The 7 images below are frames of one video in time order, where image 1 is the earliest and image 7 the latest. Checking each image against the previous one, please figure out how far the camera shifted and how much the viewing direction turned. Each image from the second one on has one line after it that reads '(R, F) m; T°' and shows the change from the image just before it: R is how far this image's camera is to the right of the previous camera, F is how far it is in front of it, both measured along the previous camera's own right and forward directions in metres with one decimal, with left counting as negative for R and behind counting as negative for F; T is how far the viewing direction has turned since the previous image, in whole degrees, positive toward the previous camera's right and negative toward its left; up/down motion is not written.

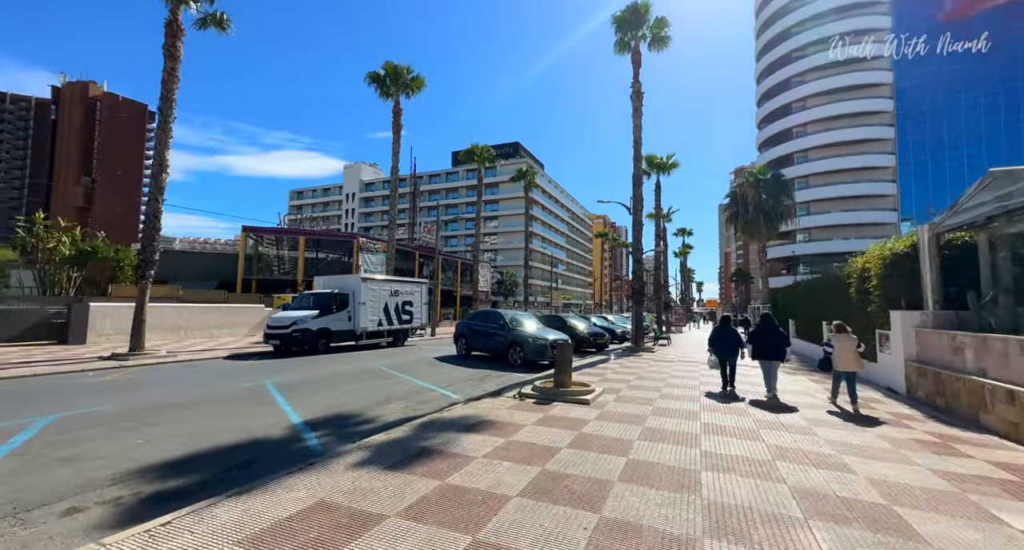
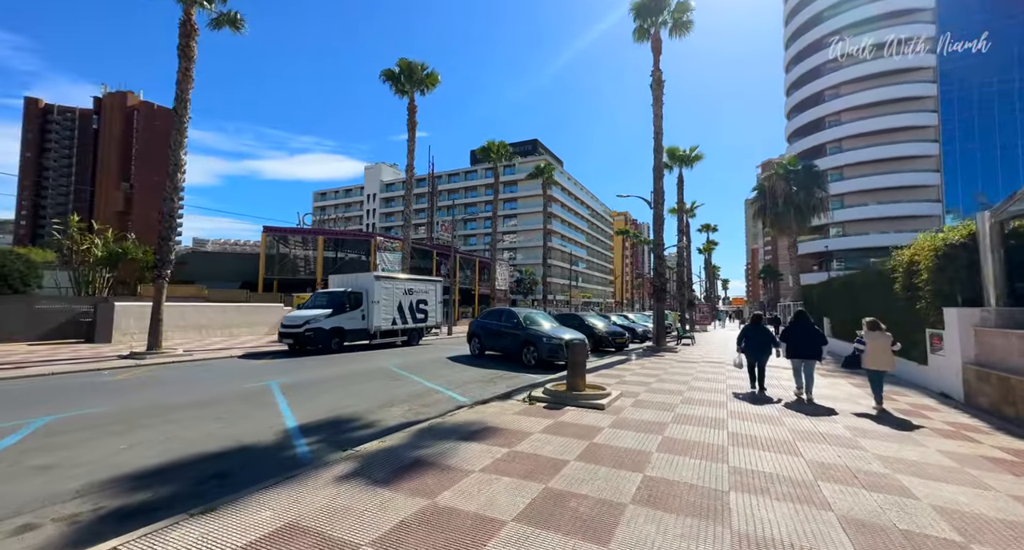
(+0.2, +0.5) m; -3°
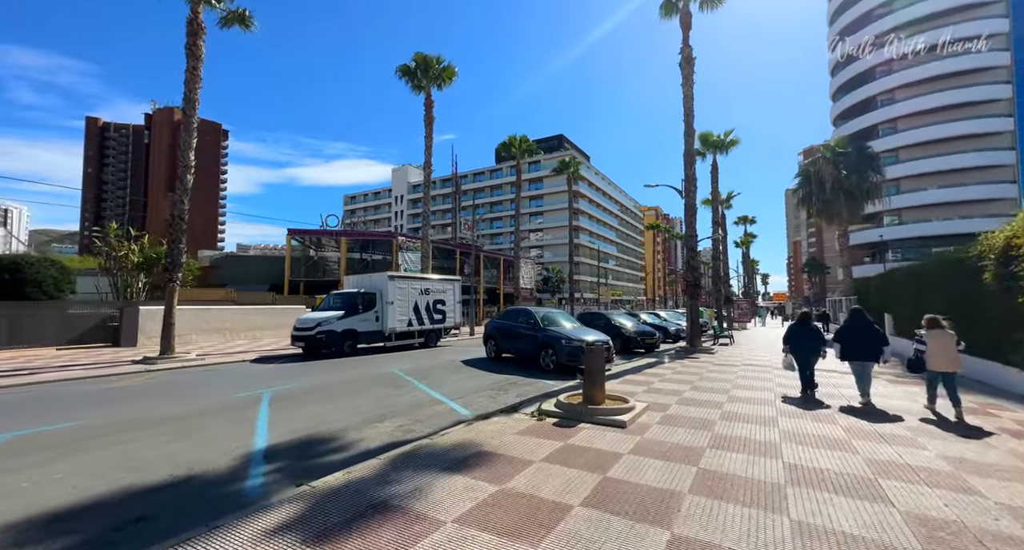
(+0.4, +1.0) m; -4°
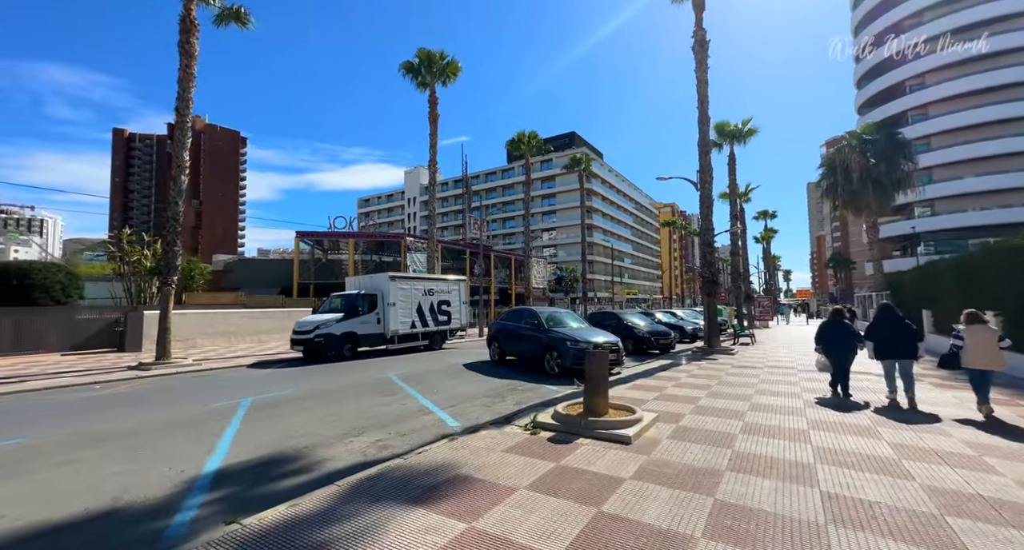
(+0.3, +0.7) m; -2°
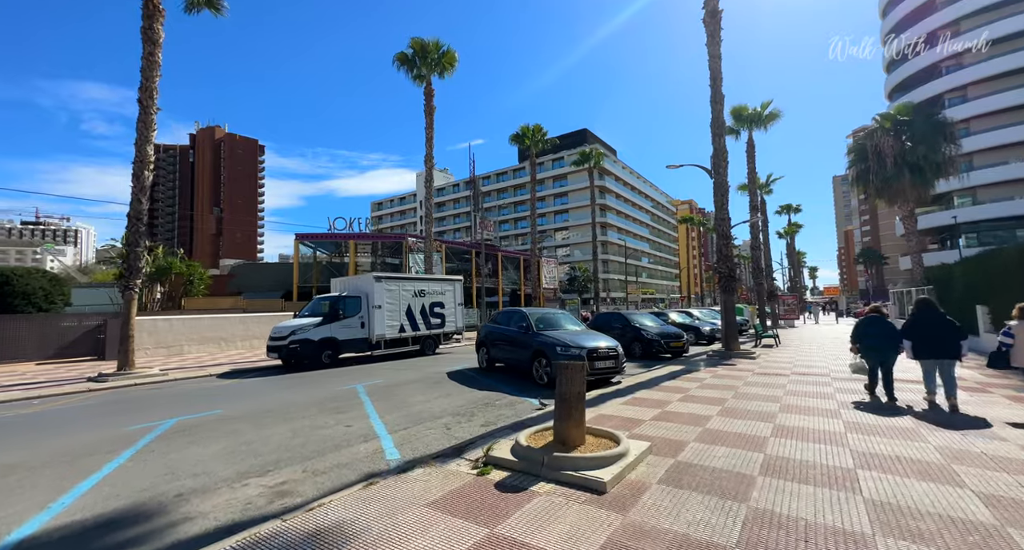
(+0.8, +1.3) m; -2°
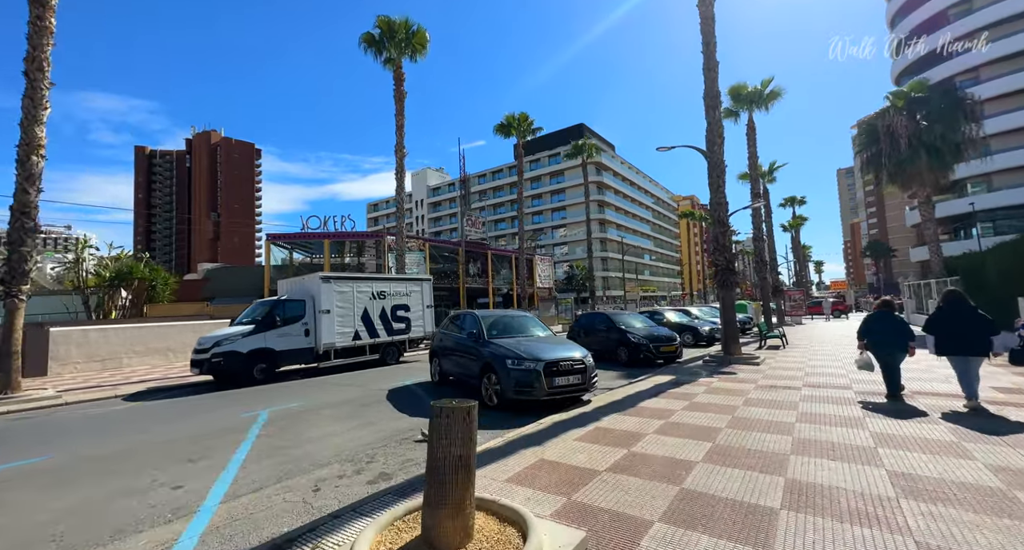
(+1.1, +1.8) m; 0°
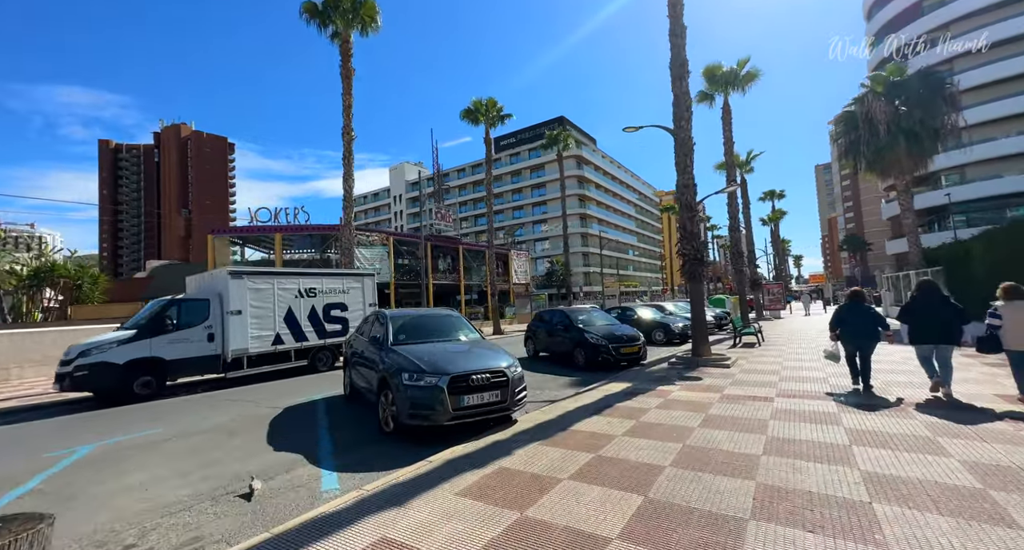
(+1.1, +1.5) m; +2°
